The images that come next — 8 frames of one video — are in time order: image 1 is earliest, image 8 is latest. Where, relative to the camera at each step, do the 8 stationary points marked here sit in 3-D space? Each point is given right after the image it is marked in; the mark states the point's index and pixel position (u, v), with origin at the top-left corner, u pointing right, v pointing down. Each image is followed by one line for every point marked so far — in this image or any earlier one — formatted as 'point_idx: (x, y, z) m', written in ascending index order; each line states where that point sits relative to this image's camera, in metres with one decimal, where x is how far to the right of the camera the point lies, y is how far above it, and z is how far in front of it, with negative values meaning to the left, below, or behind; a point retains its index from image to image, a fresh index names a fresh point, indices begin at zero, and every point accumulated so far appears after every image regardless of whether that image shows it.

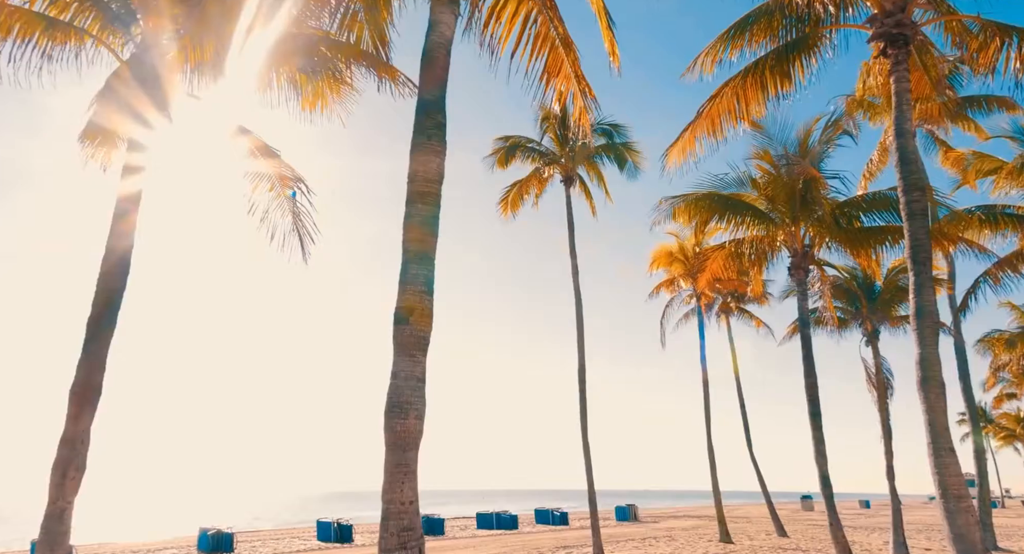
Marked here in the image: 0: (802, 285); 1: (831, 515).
0: (+5.1, -0.1, +12.9) m
1: (+5.8, -4.3, +13.3) m
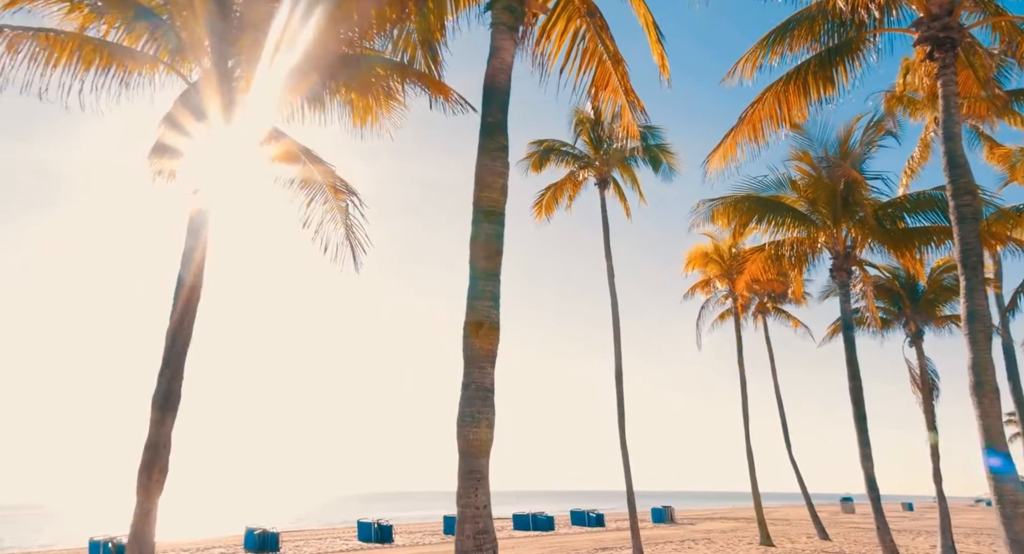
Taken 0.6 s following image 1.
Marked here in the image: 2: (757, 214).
0: (+5.8, -0.2, +12.8) m
1: (+6.6, -4.3, +13.1) m
2: (+4.4, +1.1, +13.2) m
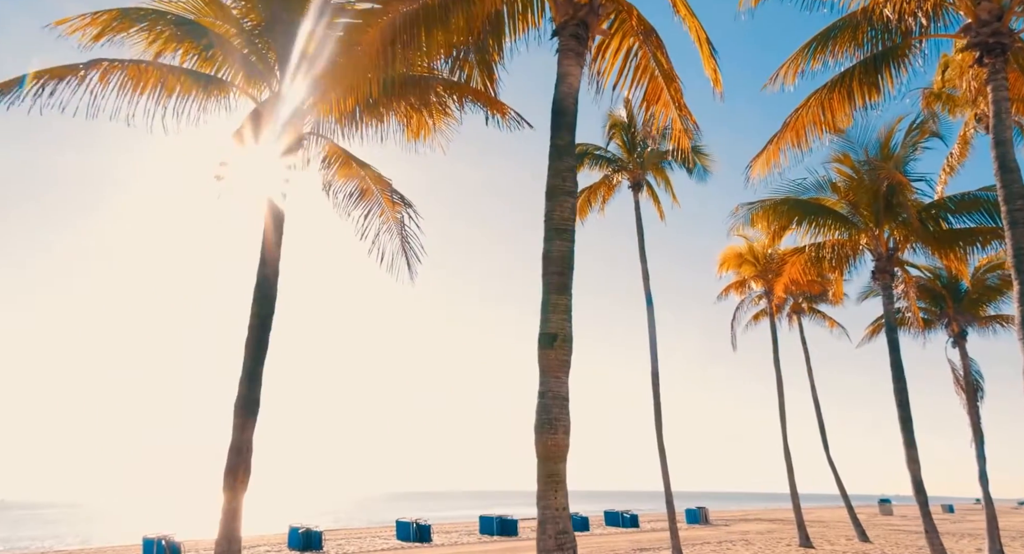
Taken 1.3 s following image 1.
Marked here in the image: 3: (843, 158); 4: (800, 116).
0: (+6.5, -0.2, +12.8) m
1: (+7.4, -4.3, +13.1) m
2: (+5.1, +1.1, +13.3) m
3: (+6.0, +2.1, +13.3) m
4: (+4.2, +2.3, +10.7) m
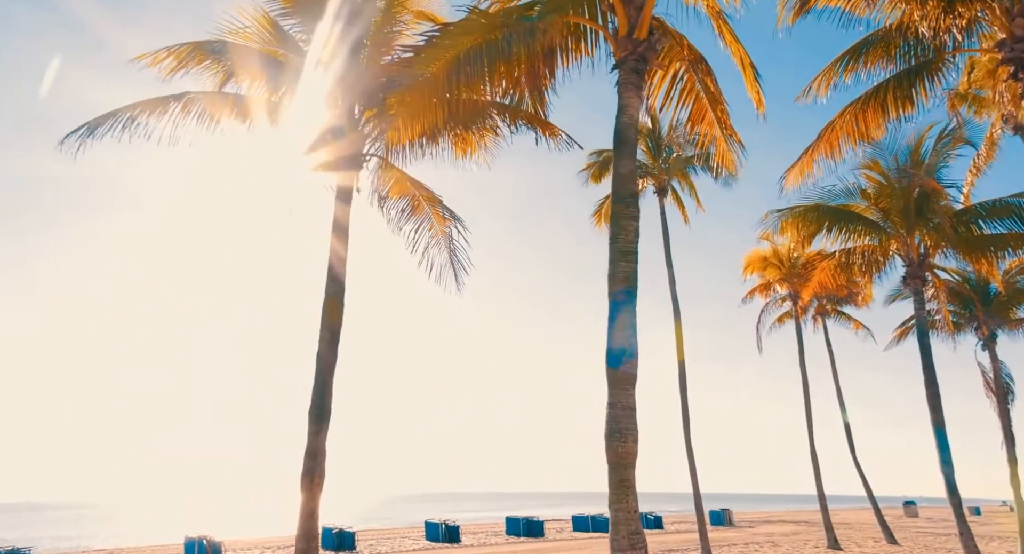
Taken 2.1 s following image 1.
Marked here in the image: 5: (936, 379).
0: (+7.1, -0.3, +13.0) m
1: (+8.0, -4.4, +13.2) m
2: (+5.7, +1.0, +13.4) m
3: (+6.6, +2.1, +13.5) m
4: (+4.8, +2.2, +10.9) m
5: (+8.0, -1.9, +14.0) m
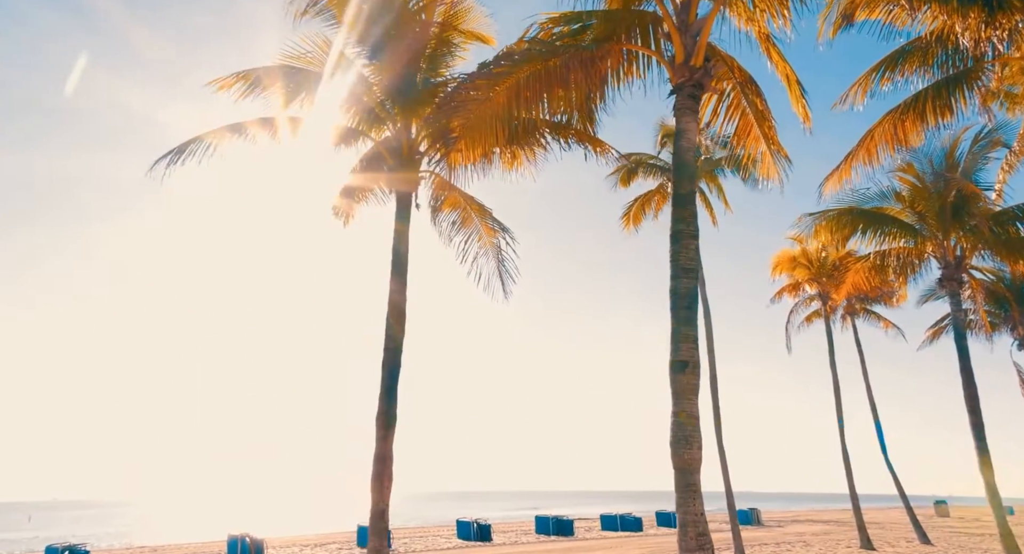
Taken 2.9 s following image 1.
0: (+7.8, -0.3, +13.0) m
1: (+8.7, -4.4, +13.3) m
2: (+6.4, +0.9, +13.5) m
3: (+7.2, +2.0, +13.5) m
4: (+5.4, +2.1, +11.0) m
5: (+8.7, -1.9, +14.0) m
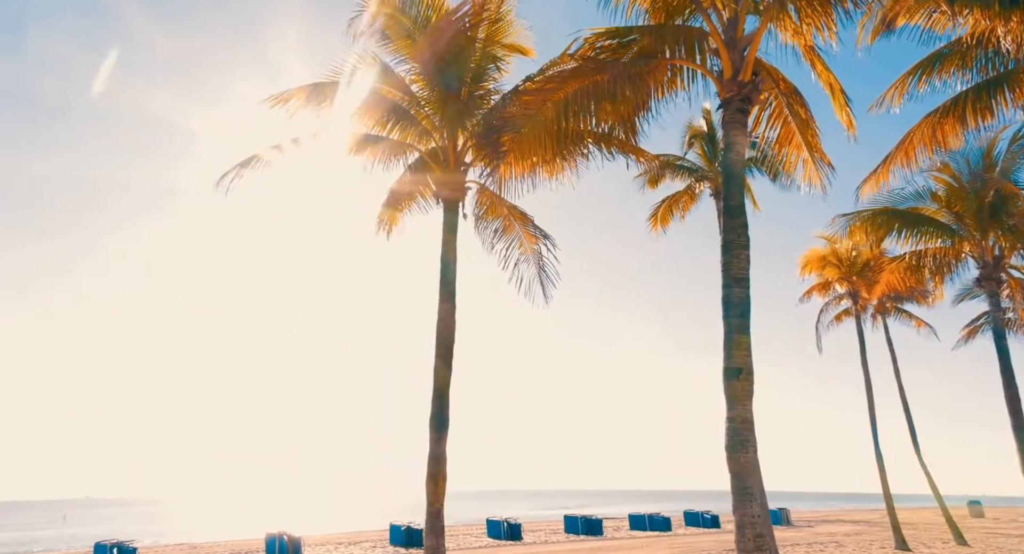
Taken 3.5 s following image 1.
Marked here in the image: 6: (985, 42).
0: (+8.4, -0.3, +12.9) m
1: (+9.4, -4.4, +13.2) m
2: (+7.0, +0.9, +13.5) m
3: (+7.9, +2.0, +13.5) m
4: (+5.9, +2.1, +11.0) m
5: (+9.4, -1.9, +13.9) m
6: (+6.5, +3.3, +10.3) m
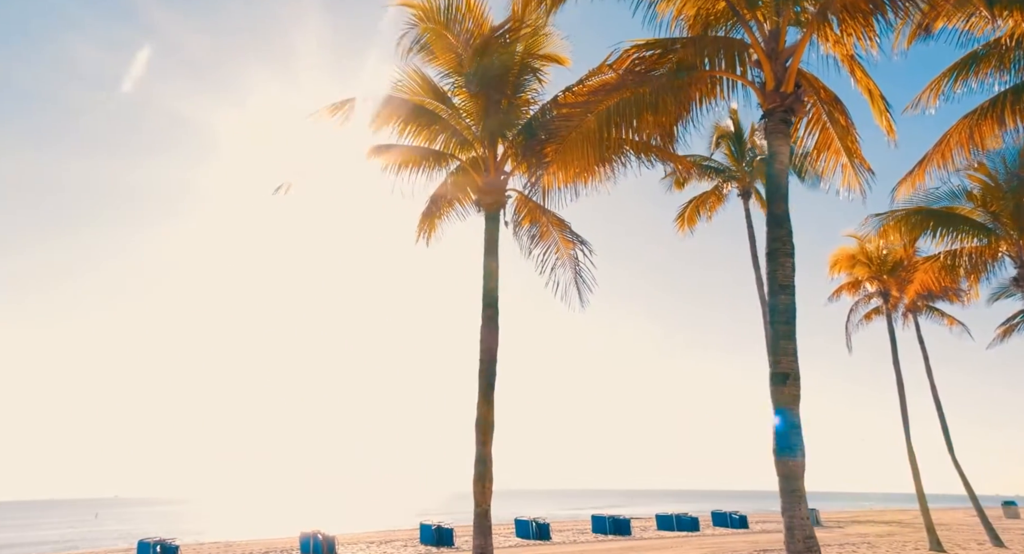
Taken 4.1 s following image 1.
0: (+9.0, -0.3, +12.8) m
1: (+10.0, -4.4, +13.0) m
2: (+7.6, +0.9, +13.4) m
3: (+8.4, +2.0, +13.4) m
4: (+6.4, +2.1, +11.0) m
5: (+10.0, -1.9, +13.7) m
6: (+6.9, +3.3, +10.2) m
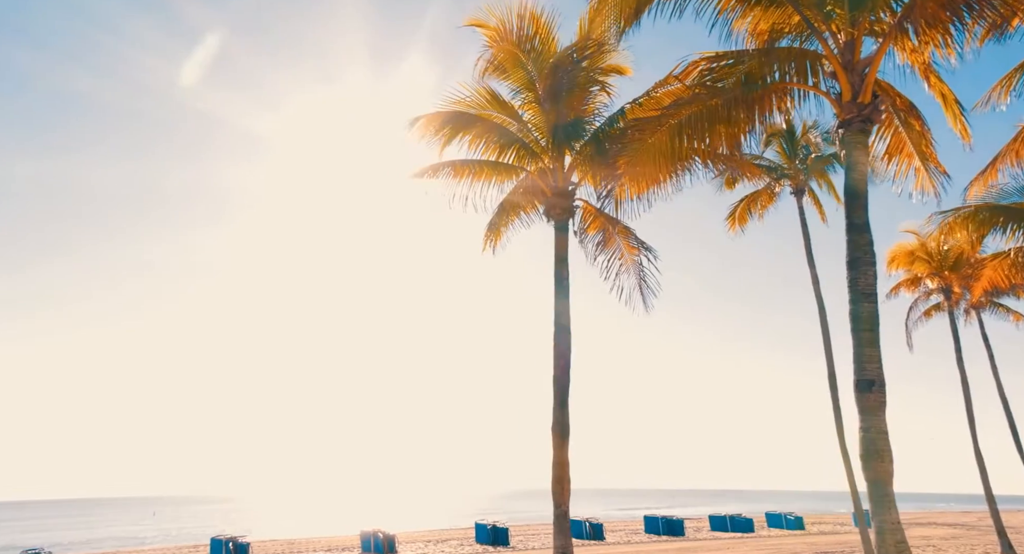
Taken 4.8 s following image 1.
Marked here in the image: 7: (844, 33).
0: (+10.0, -0.2, +12.5) m
1: (+11.1, -4.3, +12.6) m
2: (+8.7, +1.0, +13.1) m
3: (+9.5, +2.1, +13.0) m
4: (+7.3, +2.1, +10.7) m
5: (+11.1, -1.8, +13.3) m
6: (+7.8, +3.4, +10.0) m
7: (+3.5, +2.7, +8.0) m
